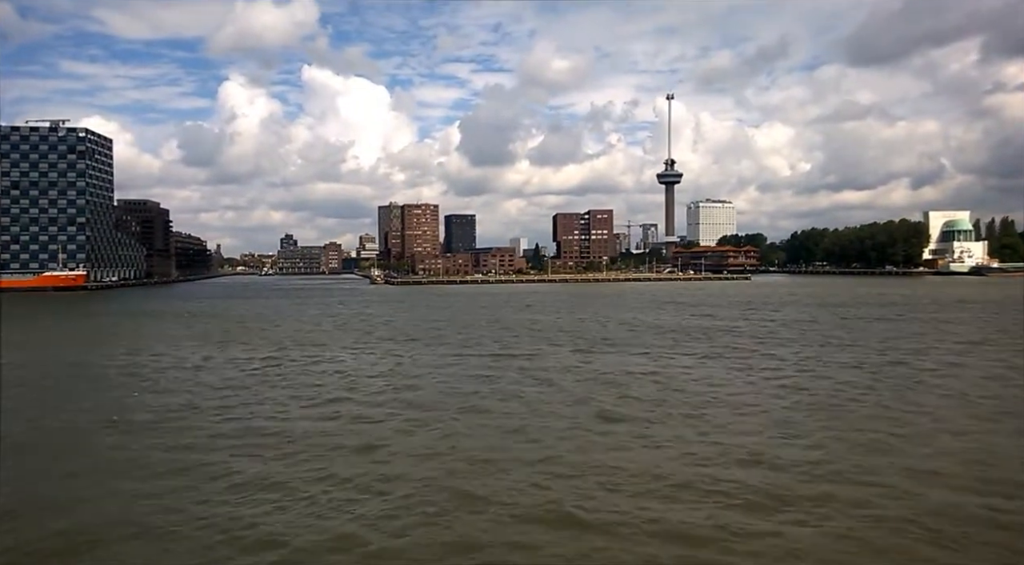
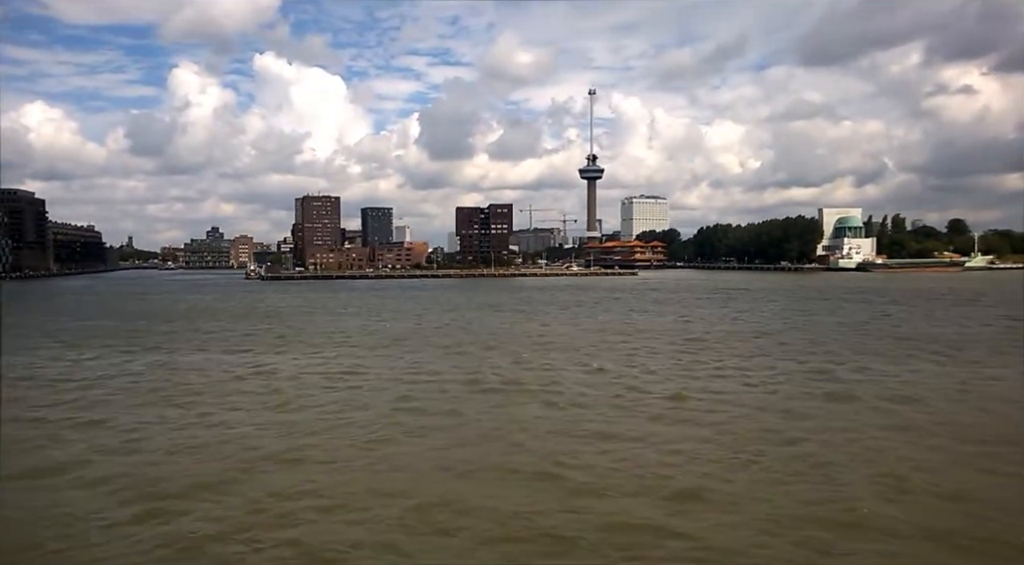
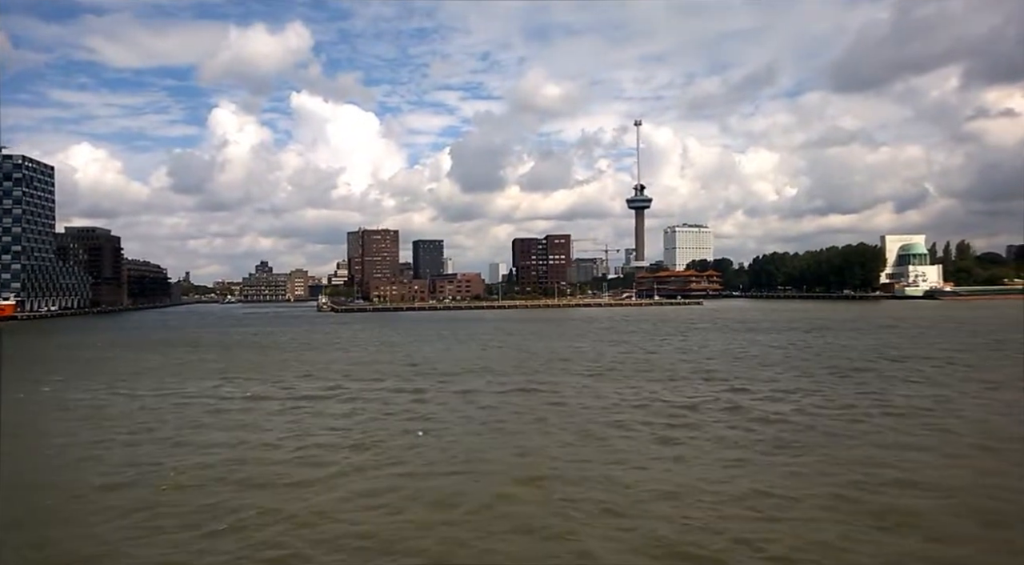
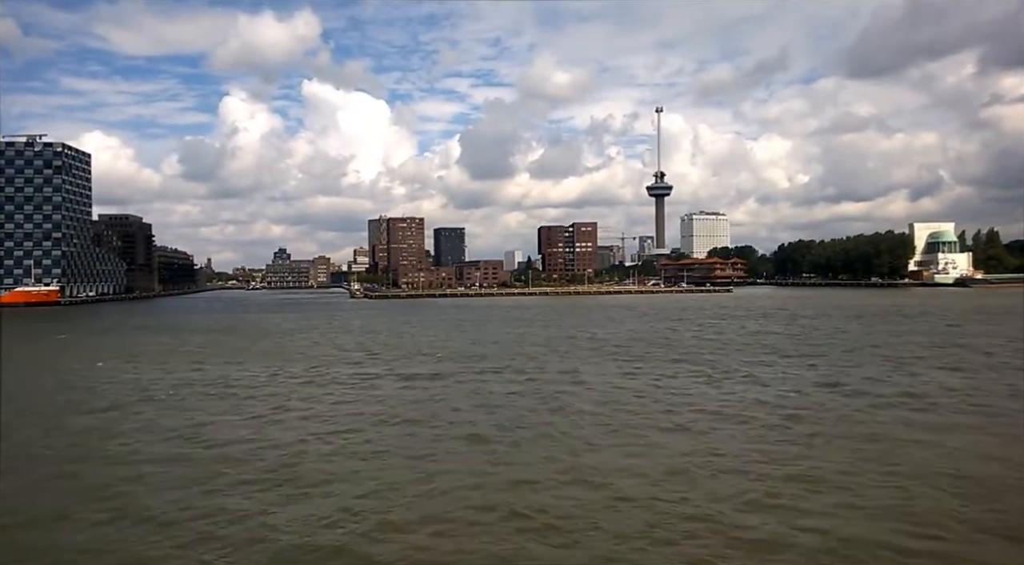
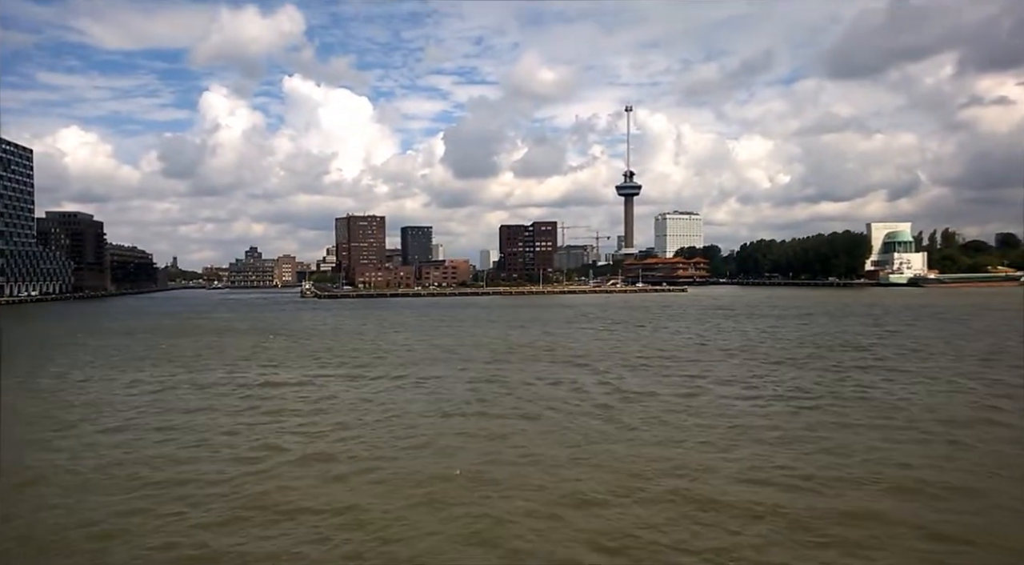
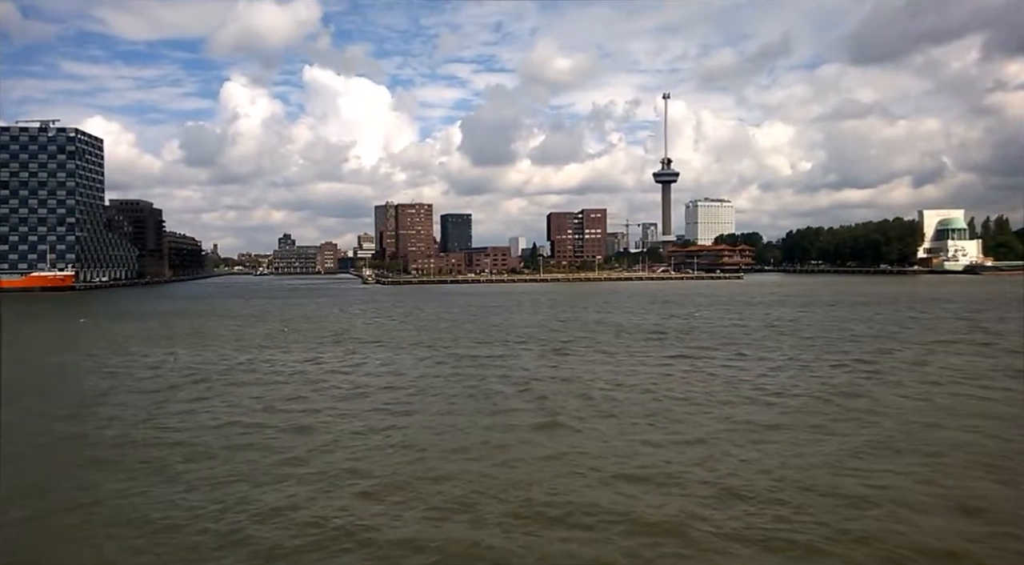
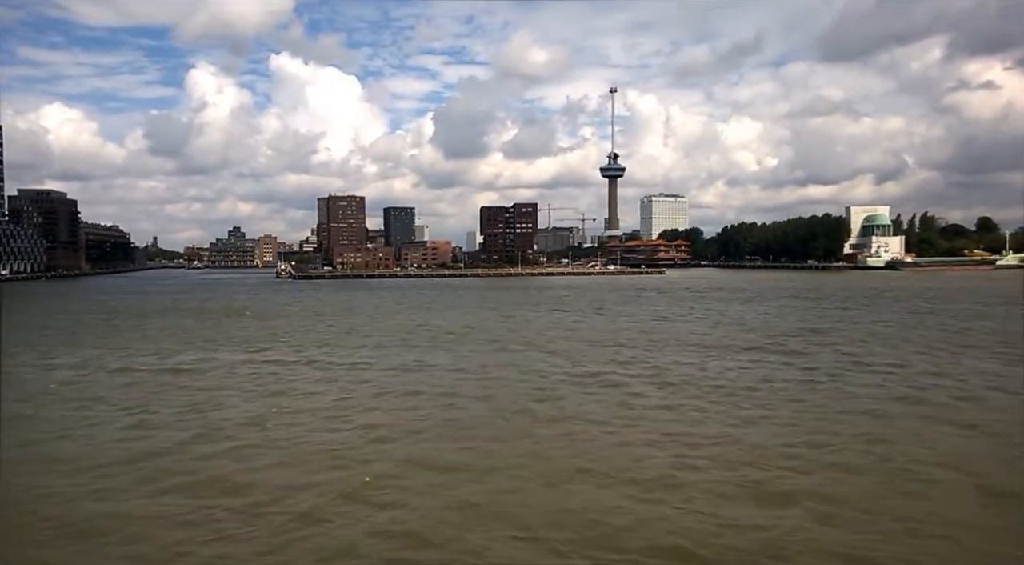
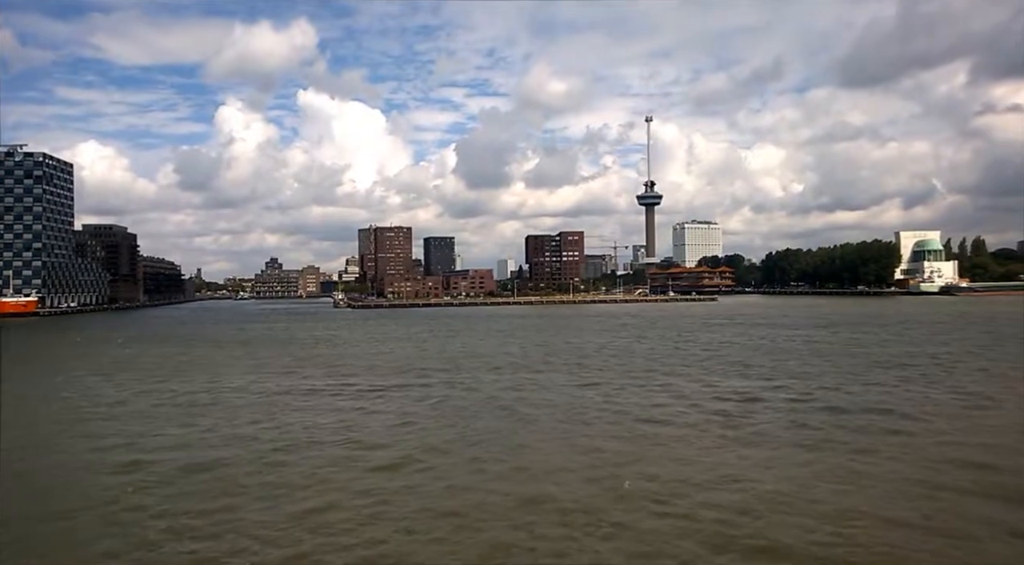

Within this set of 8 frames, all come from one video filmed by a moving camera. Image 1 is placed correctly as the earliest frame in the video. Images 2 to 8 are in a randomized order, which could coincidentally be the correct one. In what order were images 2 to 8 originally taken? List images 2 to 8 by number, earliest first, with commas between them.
6, 4, 8, 3, 5, 7, 2
